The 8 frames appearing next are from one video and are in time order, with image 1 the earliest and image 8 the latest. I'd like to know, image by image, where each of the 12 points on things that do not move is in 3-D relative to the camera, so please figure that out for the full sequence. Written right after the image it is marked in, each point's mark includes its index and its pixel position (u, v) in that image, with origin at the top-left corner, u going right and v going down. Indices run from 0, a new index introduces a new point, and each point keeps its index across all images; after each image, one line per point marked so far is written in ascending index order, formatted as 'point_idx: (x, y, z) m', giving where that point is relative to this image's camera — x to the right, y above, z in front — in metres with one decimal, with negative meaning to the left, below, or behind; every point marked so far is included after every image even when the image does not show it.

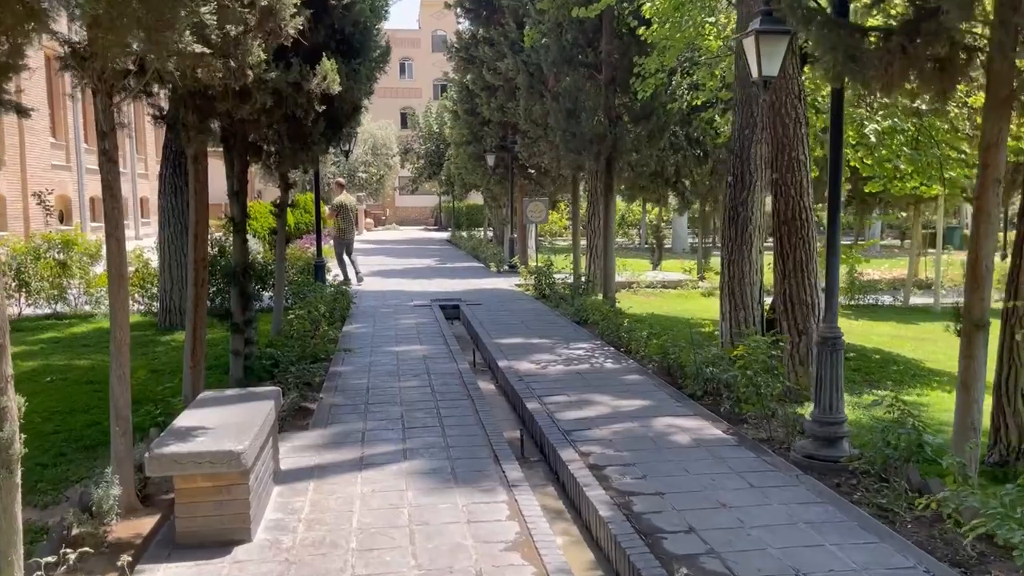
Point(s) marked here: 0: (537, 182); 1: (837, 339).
0: (+0.6, +2.5, +19.8) m
1: (+2.0, -0.3, +5.3) m
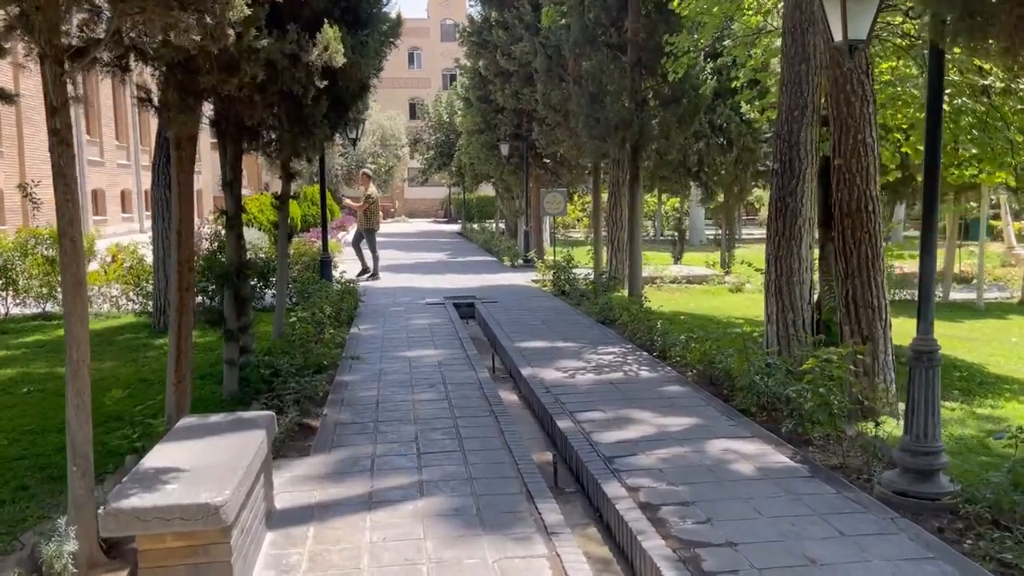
0: (+0.9, +2.6, +18.9) m
1: (+2.2, -0.4, +4.5) m
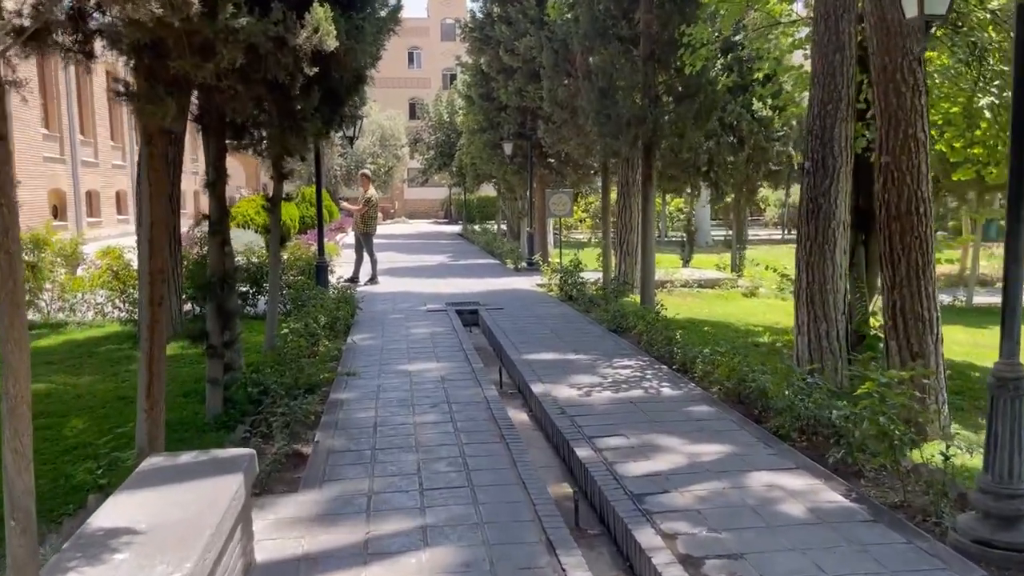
0: (+1.0, +2.5, +18.3) m
1: (+2.3, -0.4, +3.8) m
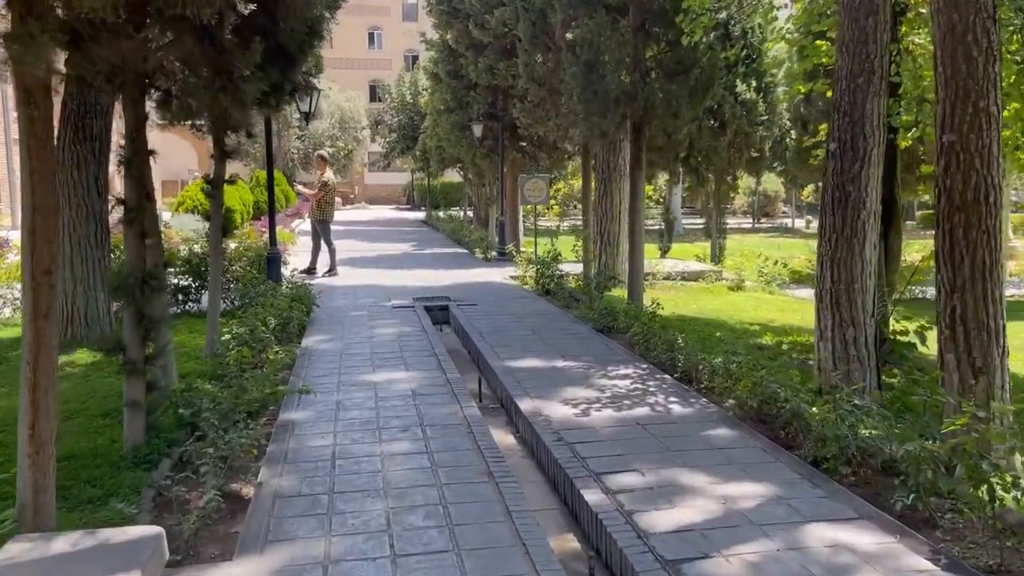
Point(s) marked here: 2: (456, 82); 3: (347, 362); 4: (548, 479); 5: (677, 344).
0: (+0.4, +2.7, +17.2) m
1: (+2.4, -0.5, +2.9) m
2: (-1.2, +4.3, +17.6) m
3: (-1.5, -0.7, +7.5) m
4: (+0.2, -1.1, +5.0) m
5: (+1.4, -0.5, +7.3) m
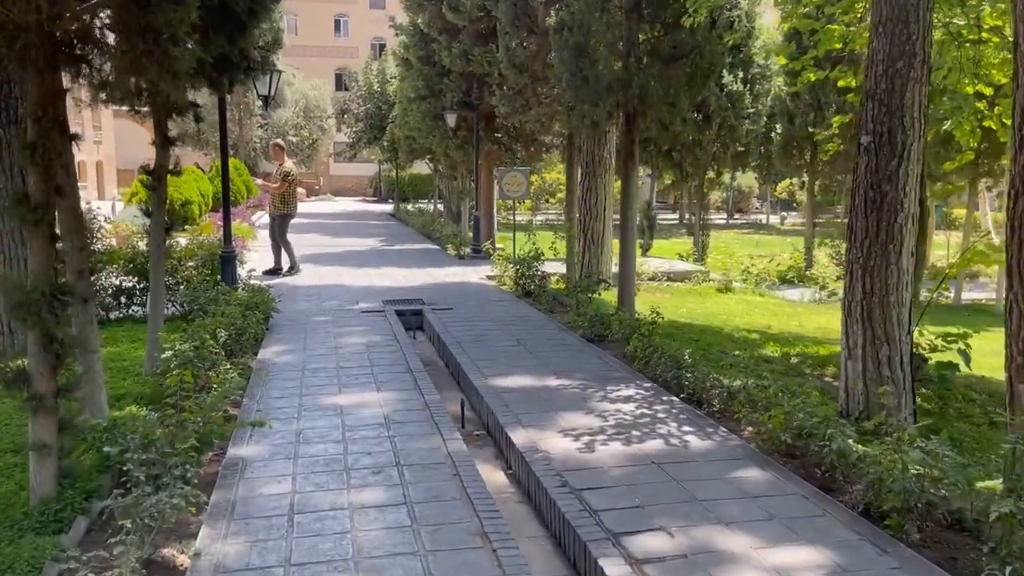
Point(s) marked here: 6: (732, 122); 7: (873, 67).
0: (-0.1, +2.7, +16.3) m
1: (+2.4, -0.6, +2.1) m
2: (-1.7, +4.4, +16.7) m
3: (-1.6, -0.7, +6.6) m
4: (+0.2, -1.2, +4.2) m
5: (+1.3, -0.6, +6.5) m
6: (+4.2, +3.2, +16.0) m
7: (+2.4, +1.5, +5.6) m
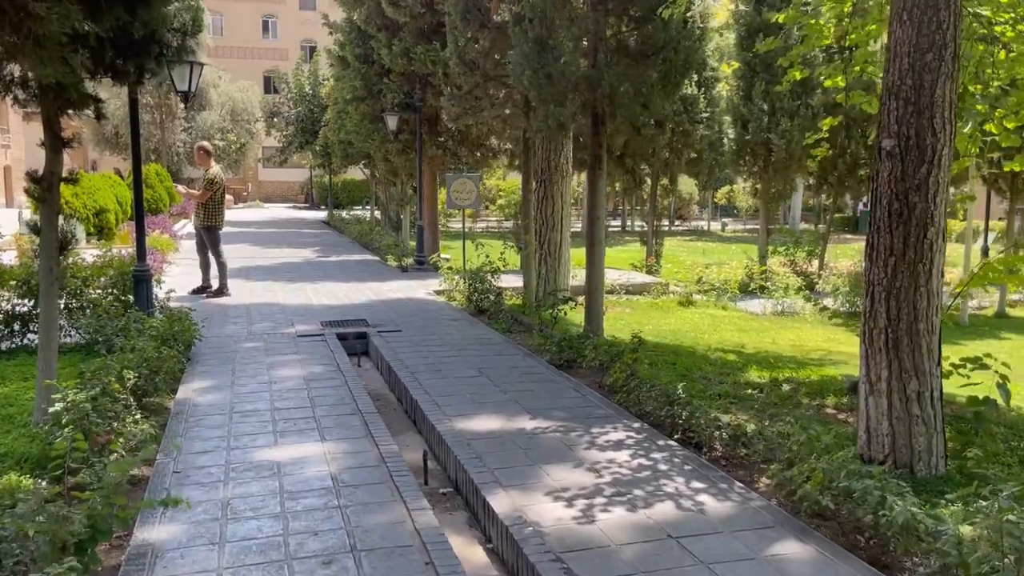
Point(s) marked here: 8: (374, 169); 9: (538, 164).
0: (-1.1, +2.5, +15.4) m
1: (+2.5, -0.7, +1.4) m
2: (-2.7, +4.1, +15.6) m
3: (-1.8, -0.9, +5.5) m
4: (+0.2, -1.4, +3.3) m
5: (+1.1, -0.7, +5.7) m
6: (+3.2, +3.0, +15.4) m
7: (+2.3, +1.3, +4.9) m
8: (-3.2, +2.7, +19.3) m
9: (+0.3, +1.6, +10.6) m
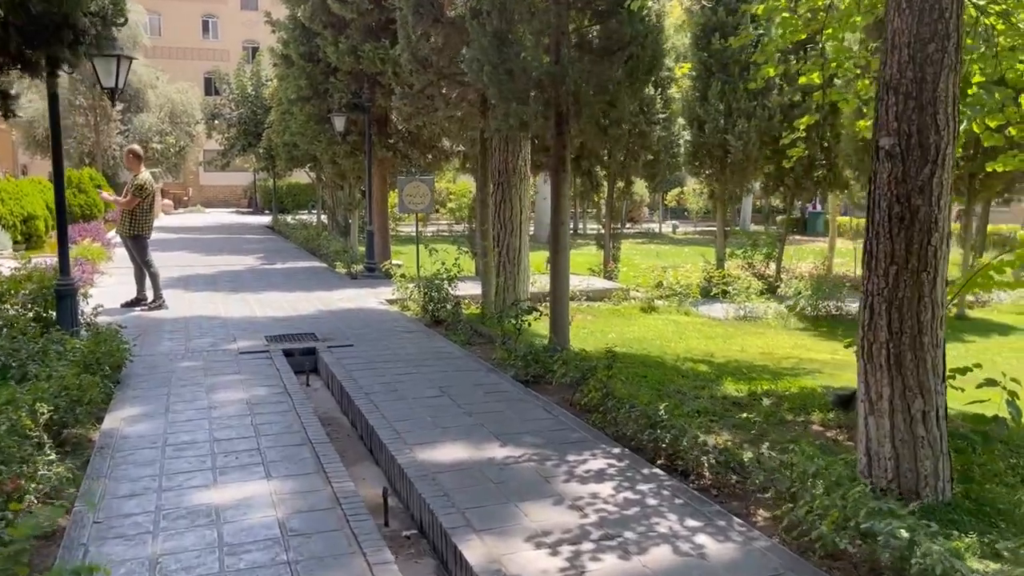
0: (-1.9, +2.3, +14.8) m
1: (+2.6, -0.8, +1.1) m
2: (-3.6, +3.9, +14.9) m
3: (-2.0, -1.0, +4.9) m
4: (+0.1, -1.5, +2.8) m
5: (+0.9, -0.8, +5.3) m
6: (+2.3, +2.9, +15.1) m
7: (+2.1, +1.3, +4.5) m
8: (-4.2, +2.6, +18.6) m
9: (-0.2, +1.5, +10.1) m
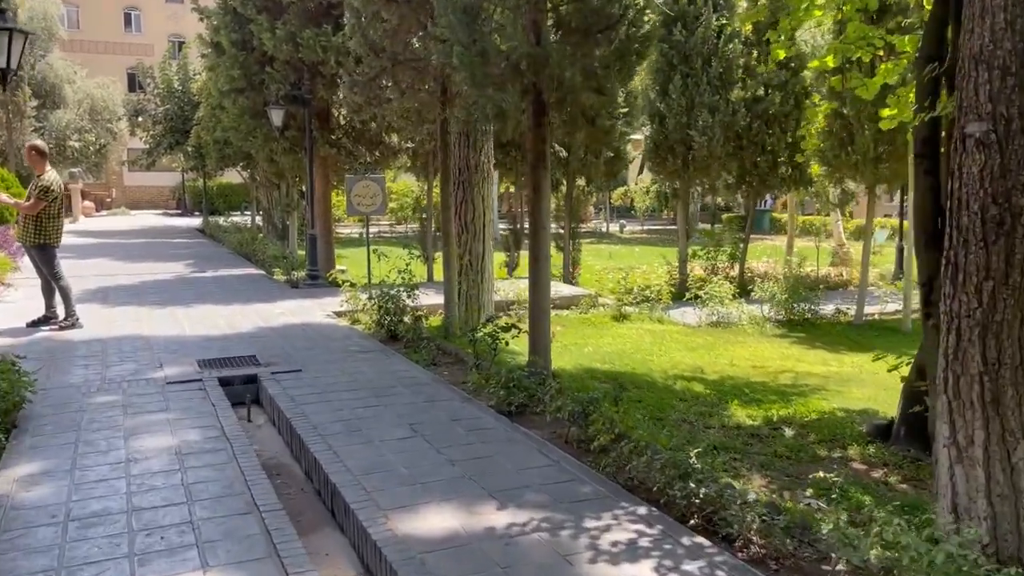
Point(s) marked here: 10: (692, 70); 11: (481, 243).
0: (-2.7, +2.2, +13.6) m
1: (+2.9, -0.8, +0.3) m
2: (-4.4, +3.8, +13.6) m
3: (-1.9, -1.2, +3.7) m
4: (+0.3, -1.6, +1.8) m
5: (+0.9, -0.9, +4.3) m
6: (+1.5, +2.8, +14.2) m
7: (+2.1, +1.2, +3.7) m
8: (-5.2, +2.4, +17.2) m
9: (-0.6, +1.4, +9.0) m
10: (+3.2, +3.9, +14.8) m
11: (-0.3, +0.5, +9.1) m
